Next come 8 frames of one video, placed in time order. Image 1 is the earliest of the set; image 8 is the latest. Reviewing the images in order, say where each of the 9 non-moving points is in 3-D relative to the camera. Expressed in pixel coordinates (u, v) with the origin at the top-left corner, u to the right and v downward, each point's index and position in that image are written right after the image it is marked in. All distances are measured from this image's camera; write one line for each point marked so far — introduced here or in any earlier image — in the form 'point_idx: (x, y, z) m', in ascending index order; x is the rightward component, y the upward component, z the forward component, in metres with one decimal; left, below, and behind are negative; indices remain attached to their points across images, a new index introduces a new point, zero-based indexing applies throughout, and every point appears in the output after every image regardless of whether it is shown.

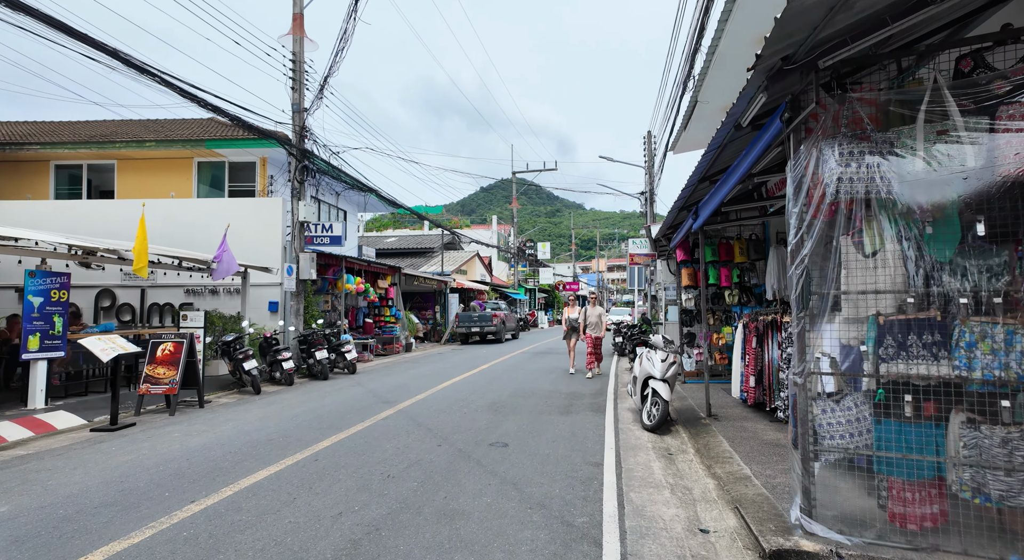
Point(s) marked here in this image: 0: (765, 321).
0: (+3.0, -0.5, +6.5) m
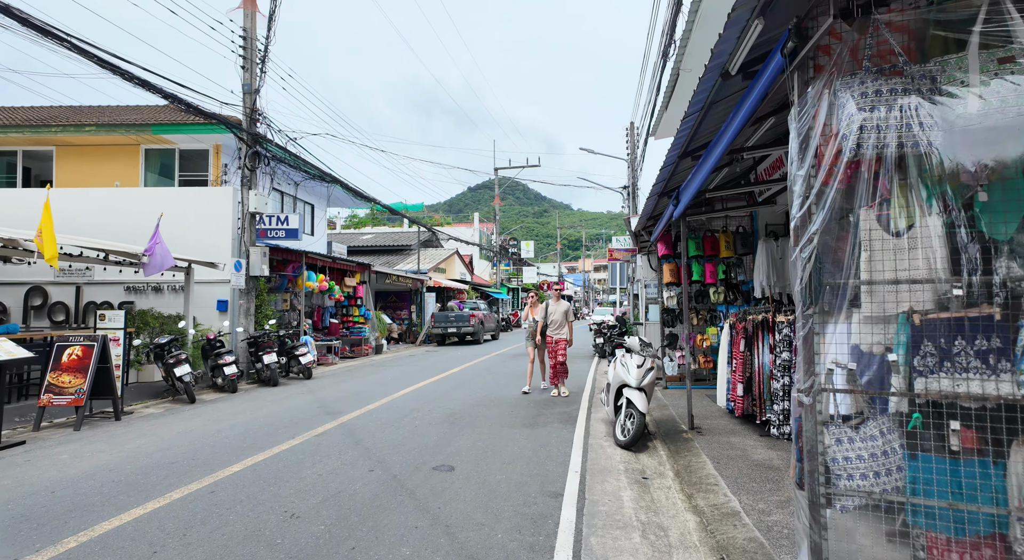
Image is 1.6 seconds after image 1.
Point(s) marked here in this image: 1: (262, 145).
0: (+2.5, -0.4, +5.7) m
1: (-5.2, +2.8, +11.4) m
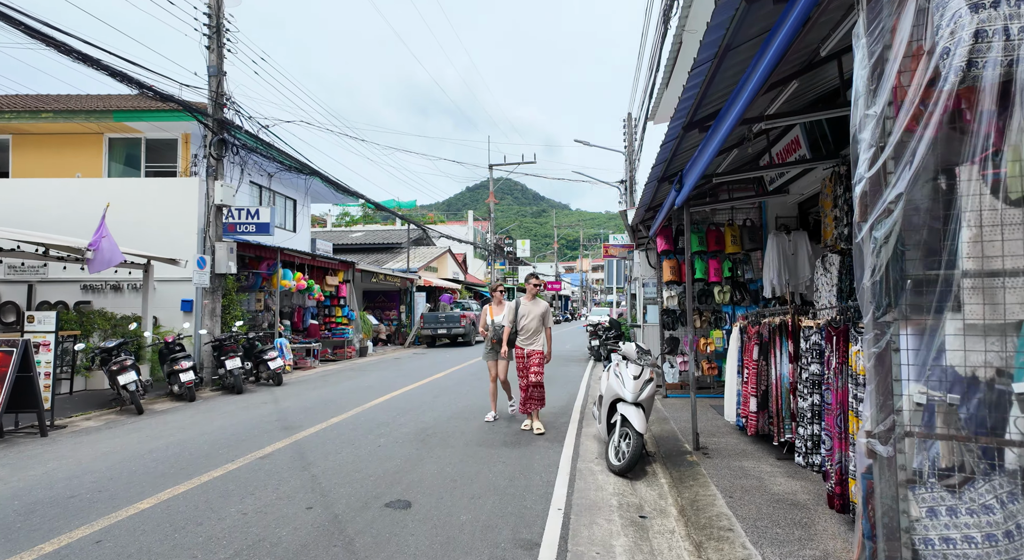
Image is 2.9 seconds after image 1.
0: (+2.3, -0.4, +4.9) m
1: (-5.4, +2.9, +10.5) m
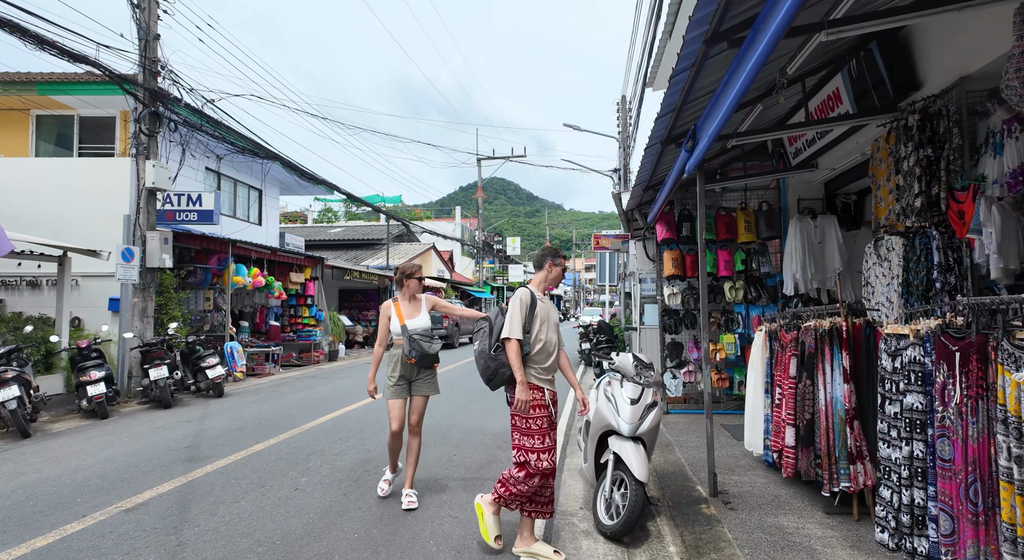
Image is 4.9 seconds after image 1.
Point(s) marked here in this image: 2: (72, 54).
0: (+2.0, -0.3, +3.6) m
1: (-5.8, +2.9, +9.1) m
2: (-6.2, +3.2, +7.7) m
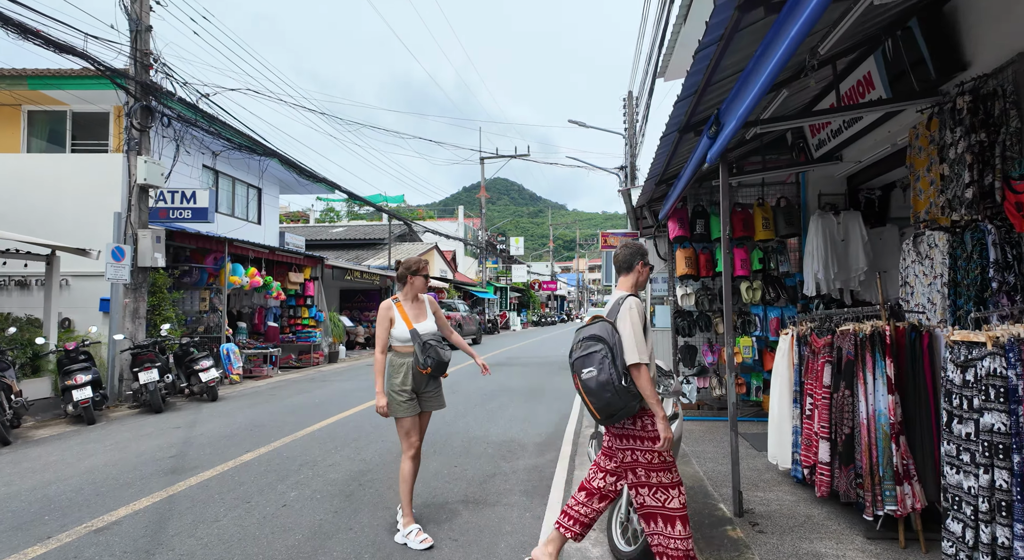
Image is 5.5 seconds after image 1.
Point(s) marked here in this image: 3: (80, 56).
0: (+2.0, -0.3, +3.2) m
1: (-5.8, +2.9, +8.8) m
2: (-6.2, +3.2, +7.4) m
3: (-6.1, +3.1, +7.6) m
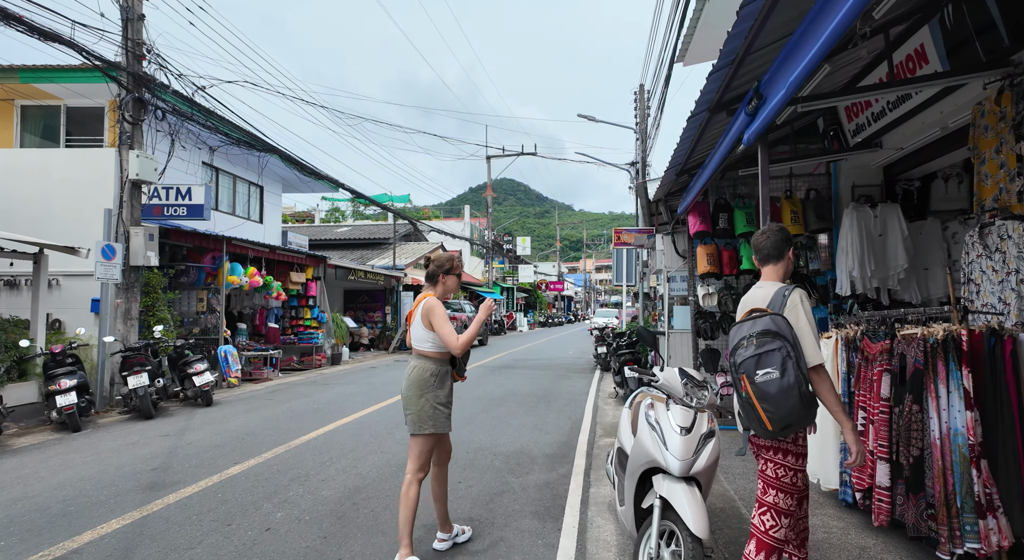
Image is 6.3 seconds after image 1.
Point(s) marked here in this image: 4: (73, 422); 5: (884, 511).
0: (+2.1, -0.3, +2.8) m
1: (-5.6, +2.9, +8.5) m
2: (-6.0, +3.2, +7.0) m
3: (-6.0, +3.1, +7.3) m
4: (-5.3, -1.7, +6.6) m
5: (+2.0, -1.2, +2.9) m
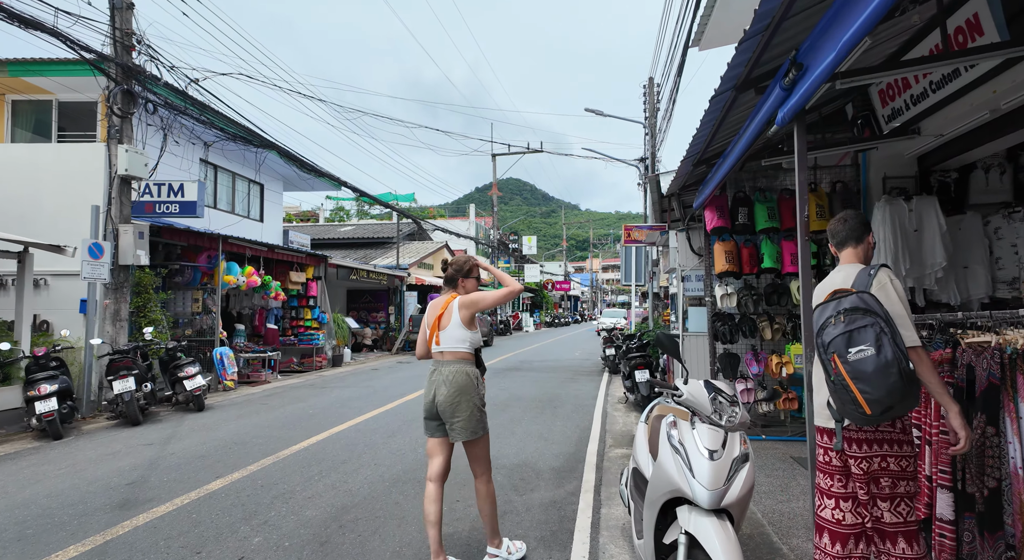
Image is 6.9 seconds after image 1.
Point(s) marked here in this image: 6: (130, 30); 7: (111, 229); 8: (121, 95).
0: (+2.1, -0.3, +2.3) m
1: (-5.6, +3.0, +8.1) m
2: (-6.0, +3.2, +6.7) m
3: (-5.9, +3.2, +6.9) m
4: (-5.3, -1.7, +6.3) m
5: (+2.0, -1.2, +2.5) m
6: (-5.7, +3.7, +8.1) m
7: (-5.9, +0.8, +8.0) m
8: (-5.8, +2.8, +8.1) m
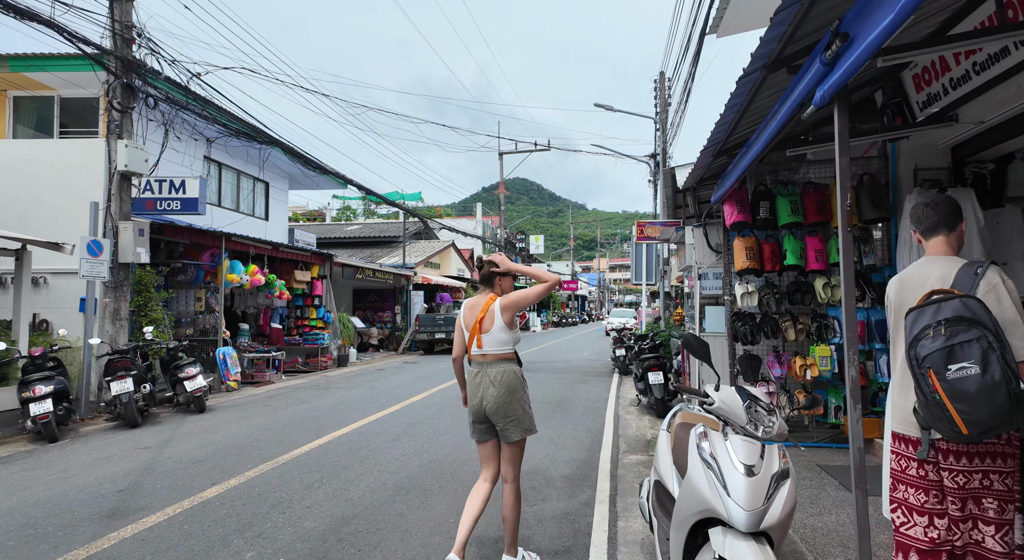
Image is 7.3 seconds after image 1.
0: (+2.1, -0.3, +2.1) m
1: (-5.4, +3.0, +8.0) m
2: (-5.9, +3.2, +6.5) m
3: (-5.8, +3.2, +6.7) m
4: (-5.2, -1.7, +6.1) m
5: (+2.0, -1.2, +2.2) m
6: (-5.5, +3.7, +7.9) m
7: (-5.8, +0.8, +7.8) m
8: (-5.7, +2.8, +7.9) m
